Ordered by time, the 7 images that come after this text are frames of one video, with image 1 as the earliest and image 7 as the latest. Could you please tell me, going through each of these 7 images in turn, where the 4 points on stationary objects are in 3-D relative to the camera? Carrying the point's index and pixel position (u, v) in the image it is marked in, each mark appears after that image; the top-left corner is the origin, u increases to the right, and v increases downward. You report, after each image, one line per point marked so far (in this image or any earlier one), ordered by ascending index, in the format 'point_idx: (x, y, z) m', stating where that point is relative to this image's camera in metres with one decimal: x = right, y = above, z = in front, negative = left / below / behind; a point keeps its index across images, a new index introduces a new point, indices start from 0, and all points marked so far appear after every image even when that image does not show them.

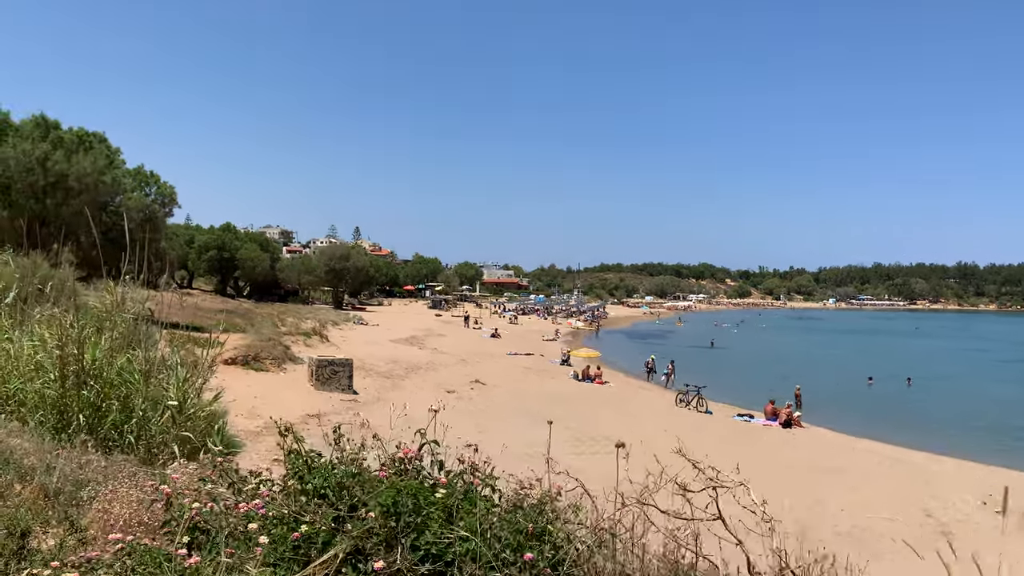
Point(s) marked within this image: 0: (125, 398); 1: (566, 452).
0: (-3.8, -1.1, +5.3) m
1: (+1.1, -3.5, +12.2) m
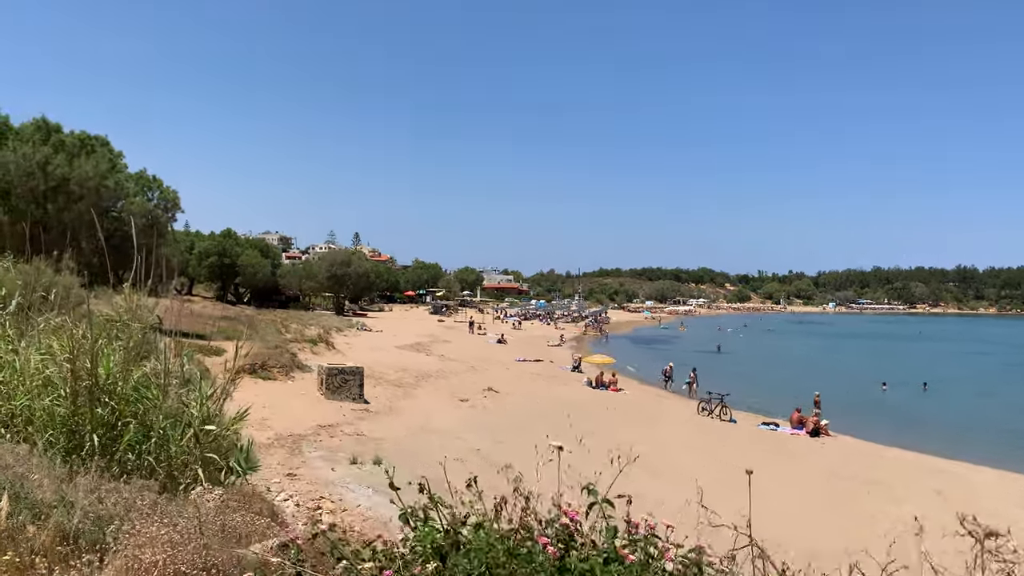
0: (-3.3, -1.1, +4.9) m
1: (+1.6, -3.6, +11.7) m
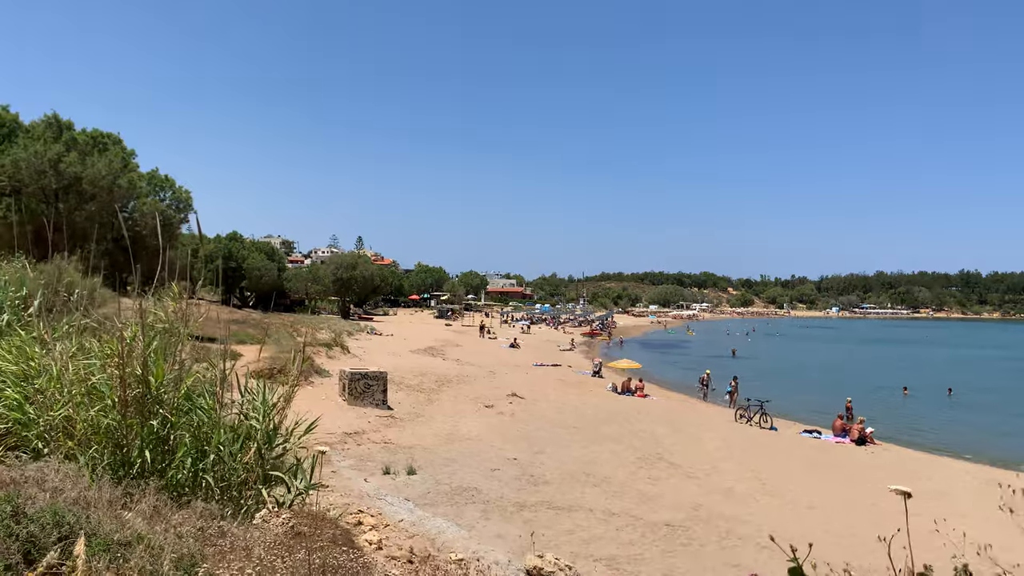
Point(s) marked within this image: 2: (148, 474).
0: (-2.5, -1.1, +4.3) m
1: (+2.4, -3.7, +11.1) m
2: (-2.7, -1.4, +4.1) m
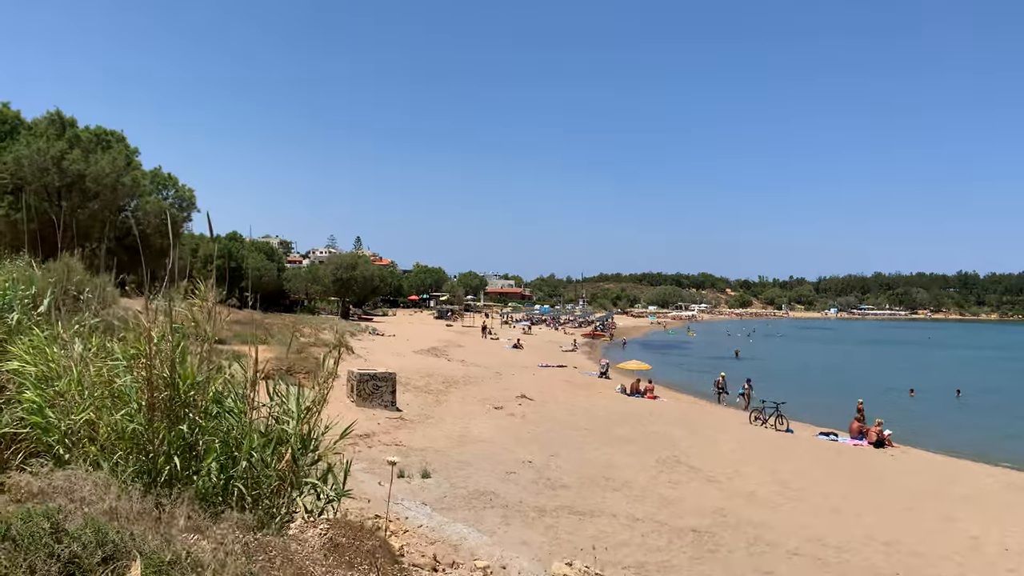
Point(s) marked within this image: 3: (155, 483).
0: (-2.1, -1.1, +4.1) m
1: (+2.7, -3.7, +10.9) m
2: (-2.4, -1.4, +3.8) m
3: (-2.5, -1.3, +3.8) m
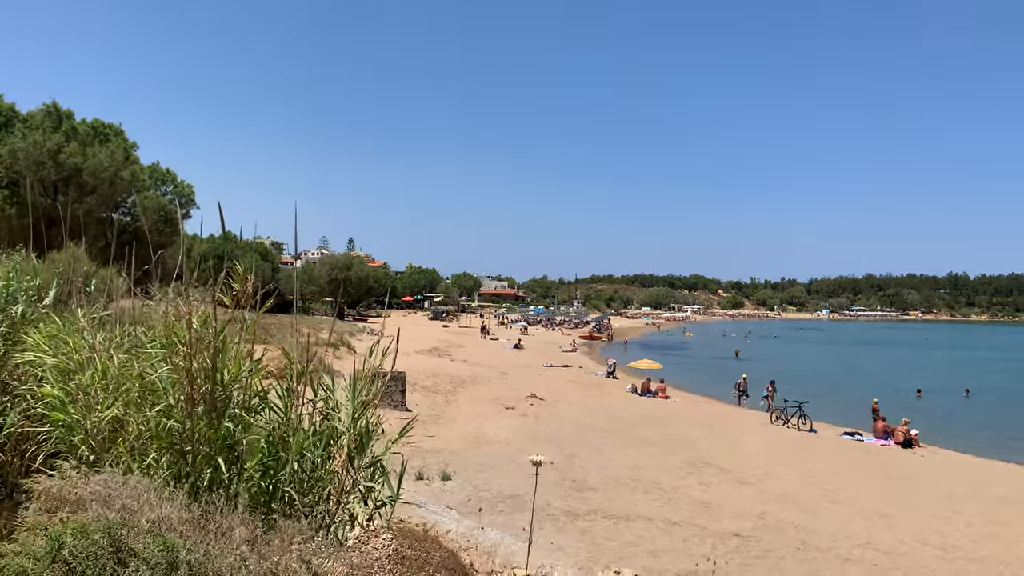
0: (-1.6, -1.0, +3.7) m
1: (+3.1, -3.6, +10.6) m
2: (-1.8, -1.2, +3.4) m
3: (-1.9, -1.2, +3.4) m
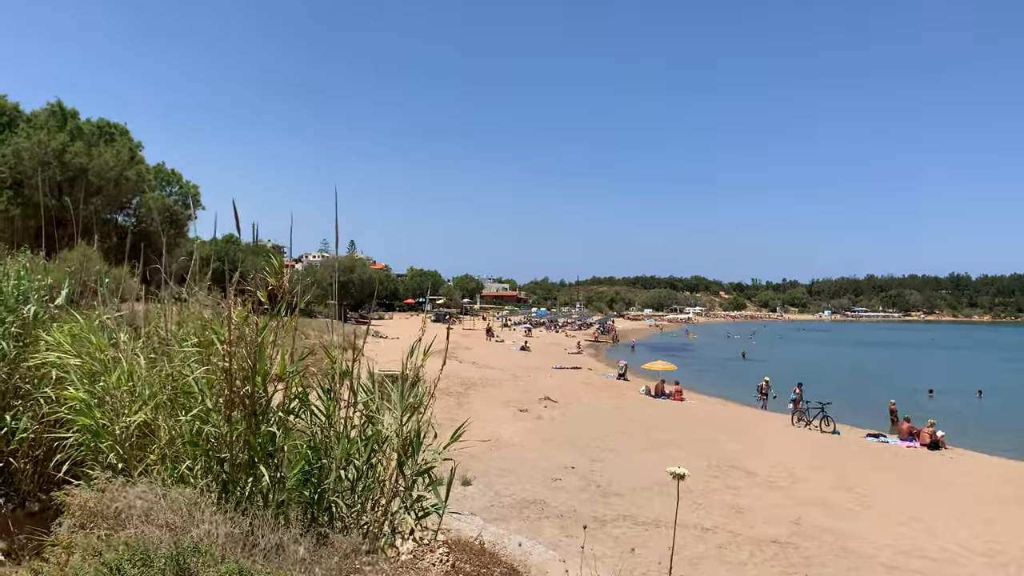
0: (-1.2, -0.9, +3.4) m
1: (+3.5, -3.5, +10.3) m
2: (-1.4, -1.2, +3.1) m
3: (-1.6, -1.2, +3.1) m
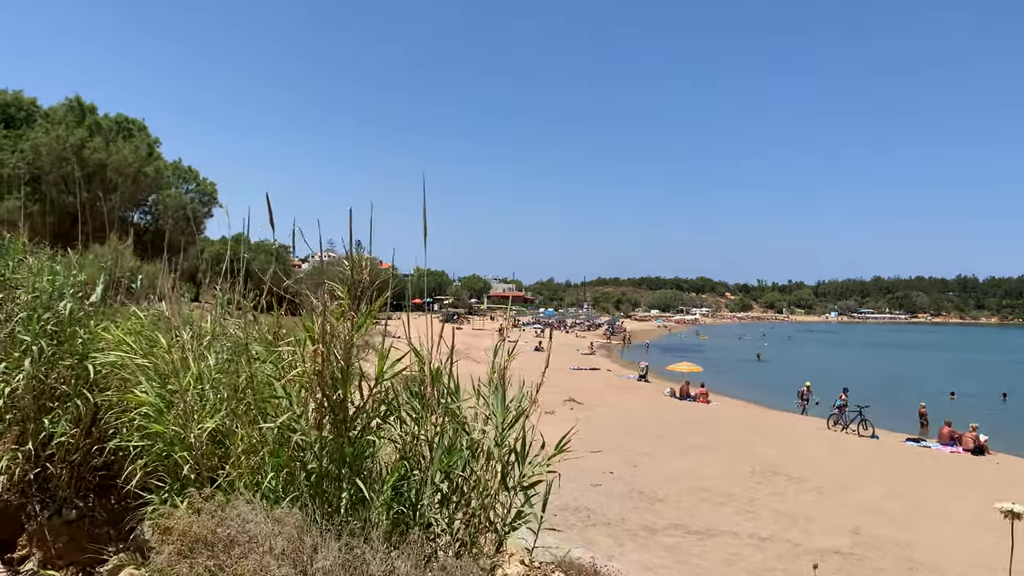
0: (-0.6, -0.9, +3.1) m
1: (+4.2, -3.5, +9.9) m
2: (-0.8, -1.2, +2.8) m
3: (-0.9, -1.2, +2.8) m
